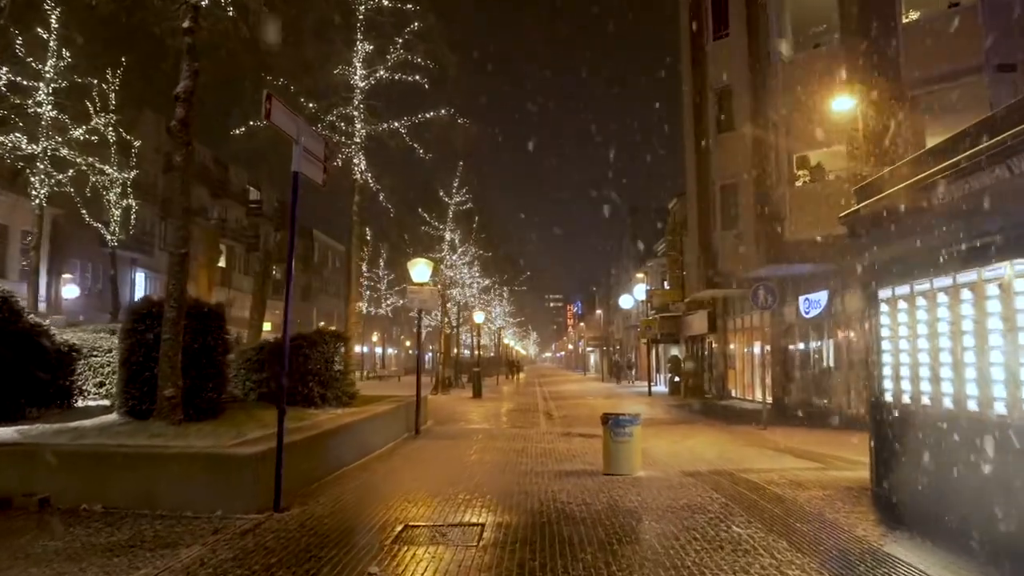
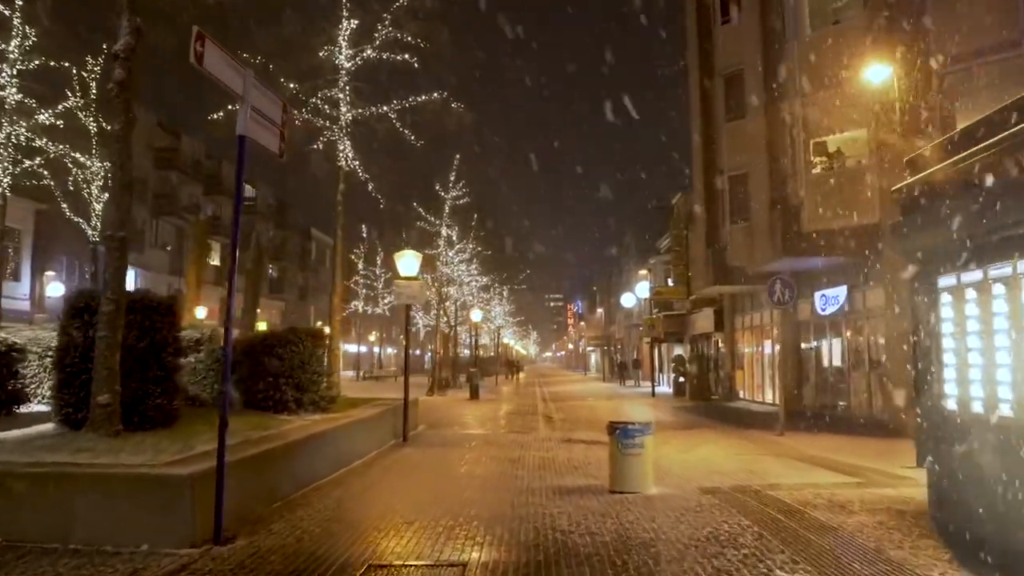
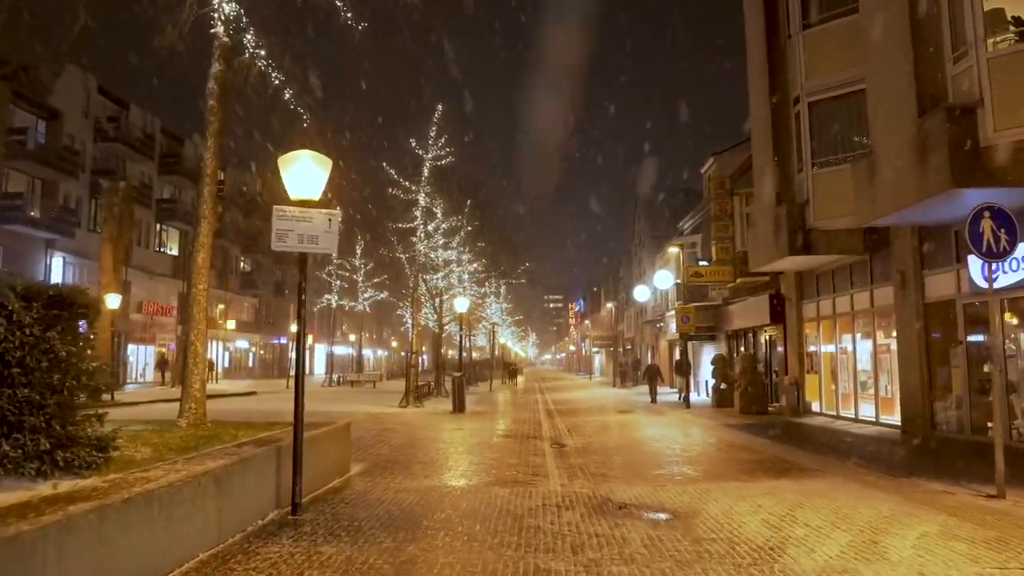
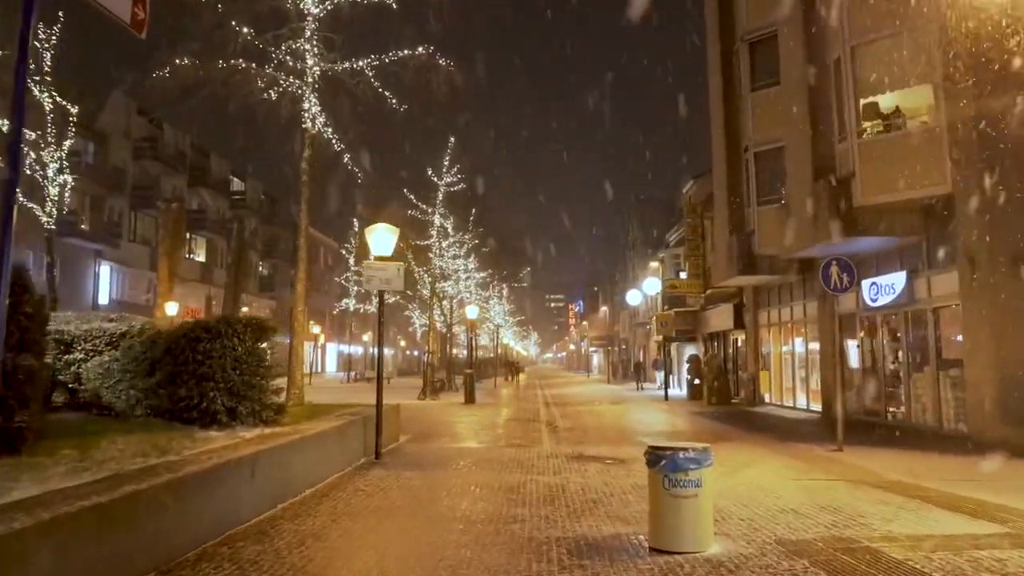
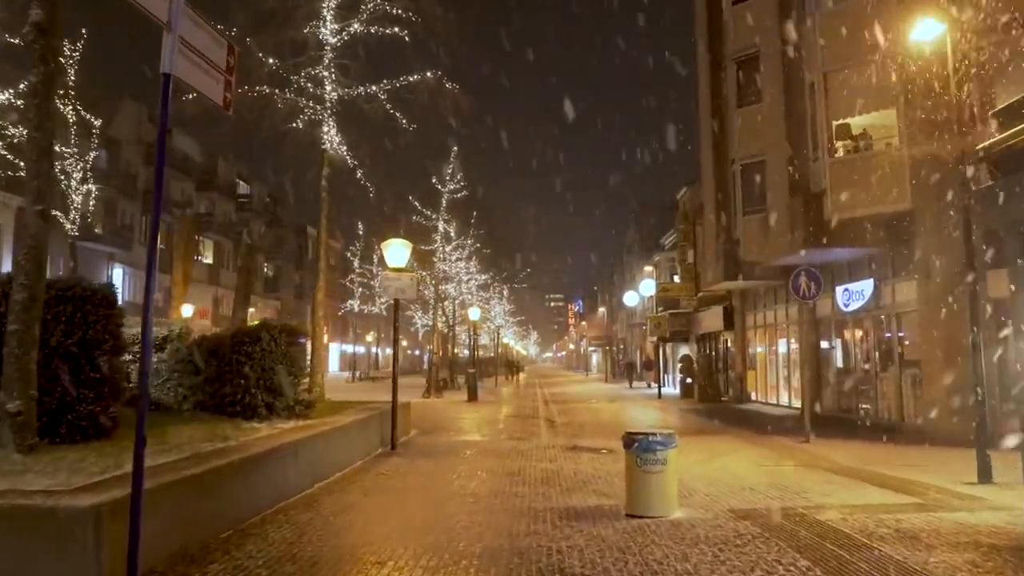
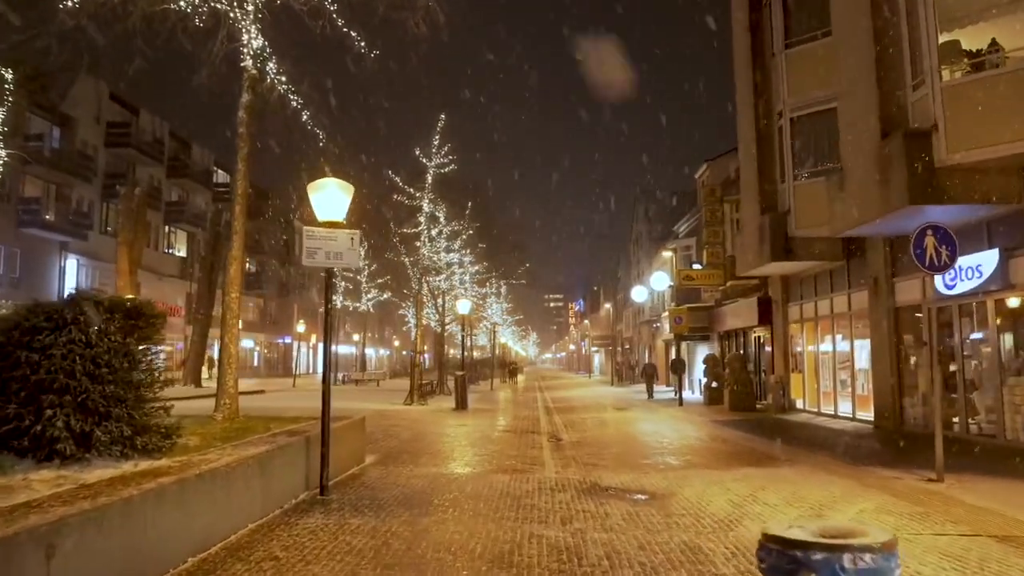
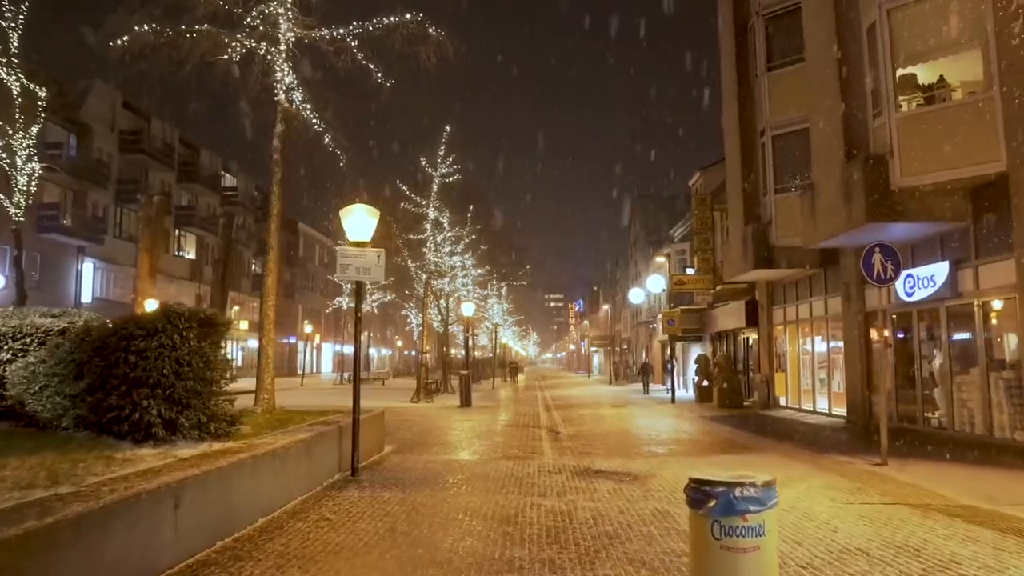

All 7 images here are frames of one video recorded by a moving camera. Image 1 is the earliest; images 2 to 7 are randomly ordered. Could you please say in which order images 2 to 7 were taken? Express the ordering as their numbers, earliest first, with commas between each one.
2, 5, 4, 7, 6, 3
